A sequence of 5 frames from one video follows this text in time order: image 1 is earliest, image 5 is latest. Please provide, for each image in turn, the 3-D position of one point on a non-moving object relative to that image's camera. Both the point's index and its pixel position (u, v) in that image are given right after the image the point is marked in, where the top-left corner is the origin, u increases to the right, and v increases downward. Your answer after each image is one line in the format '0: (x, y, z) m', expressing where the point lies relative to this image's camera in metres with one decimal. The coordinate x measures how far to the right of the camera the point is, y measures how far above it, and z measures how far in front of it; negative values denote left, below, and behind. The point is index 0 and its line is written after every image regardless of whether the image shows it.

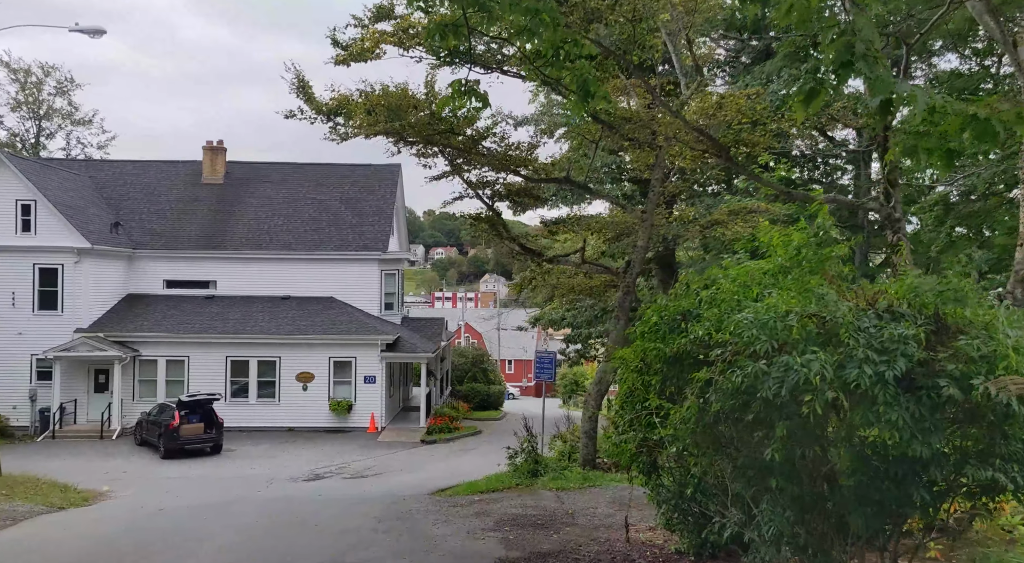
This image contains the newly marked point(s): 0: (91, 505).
0: (-7.7, -4.1, +19.6) m
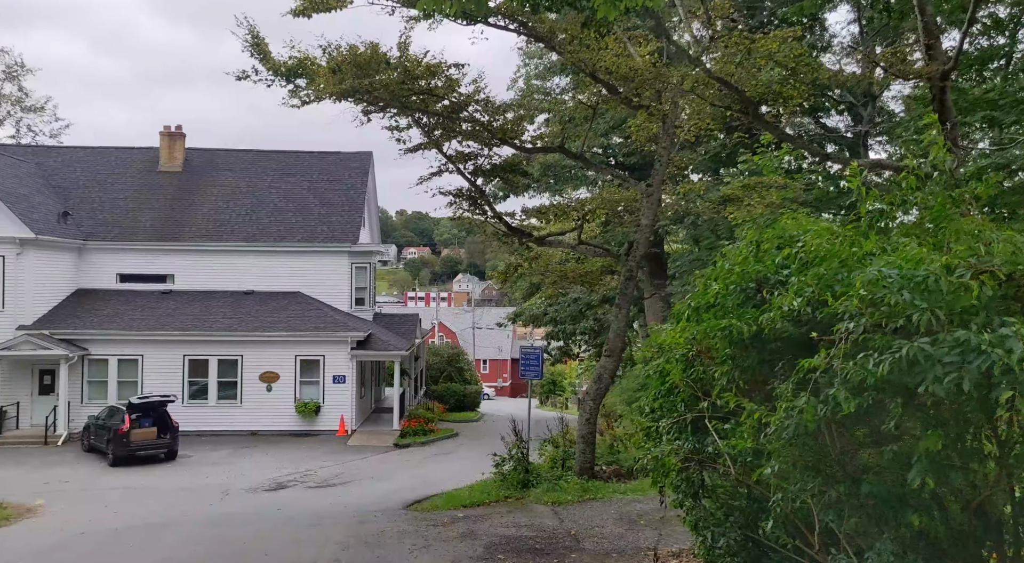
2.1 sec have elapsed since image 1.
0: (-8.0, -3.9, +17.6) m
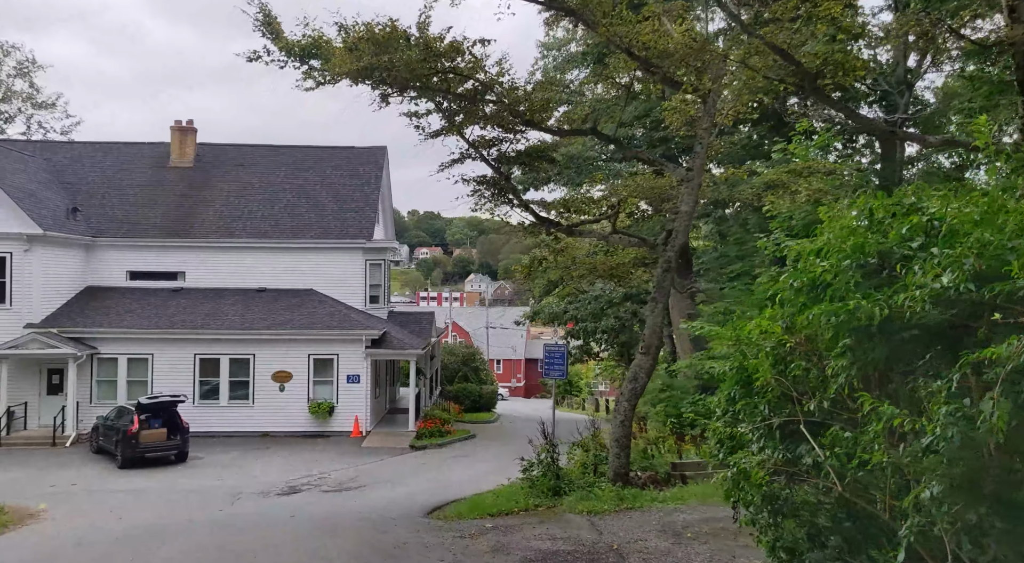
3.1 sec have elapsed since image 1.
0: (-7.6, -3.9, +16.9) m
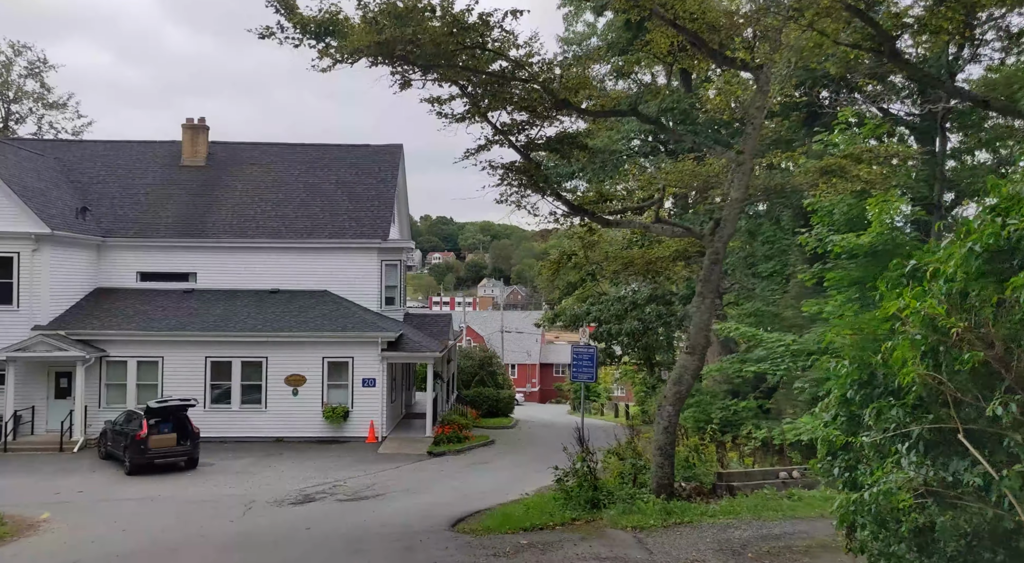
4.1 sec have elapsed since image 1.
0: (-7.2, -3.8, +16.0) m
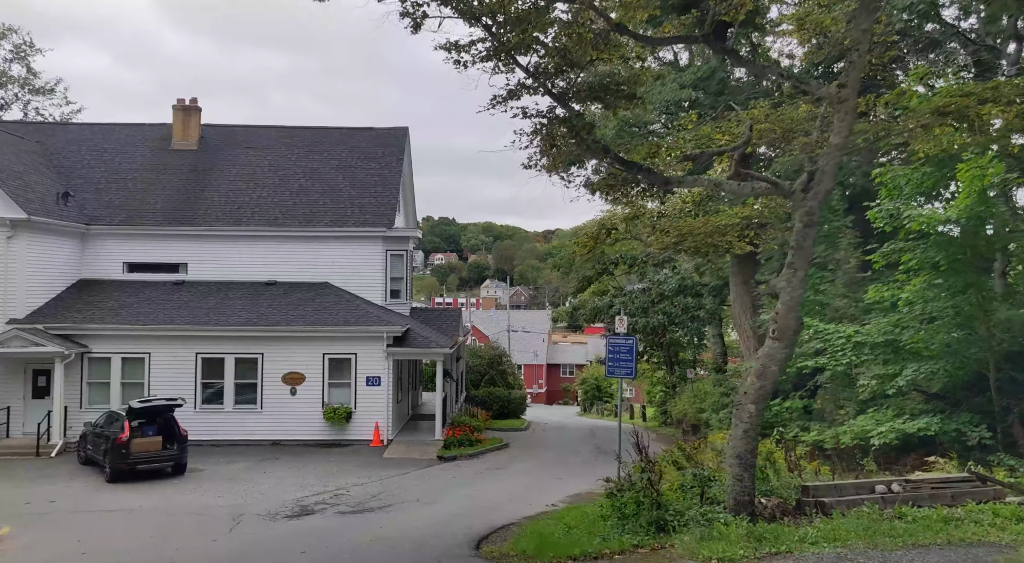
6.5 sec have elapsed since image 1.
0: (-6.9, -3.6, +13.9) m
